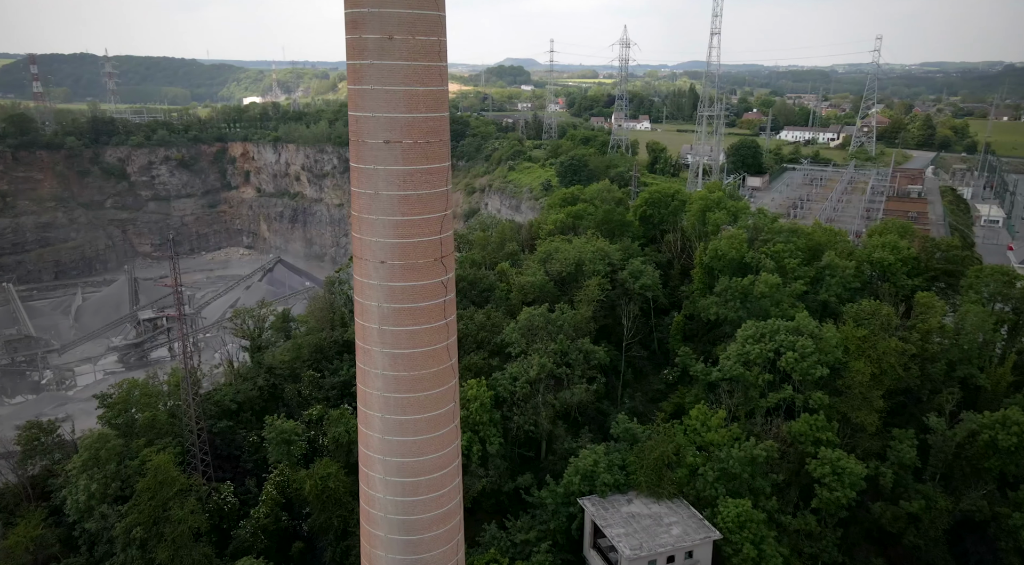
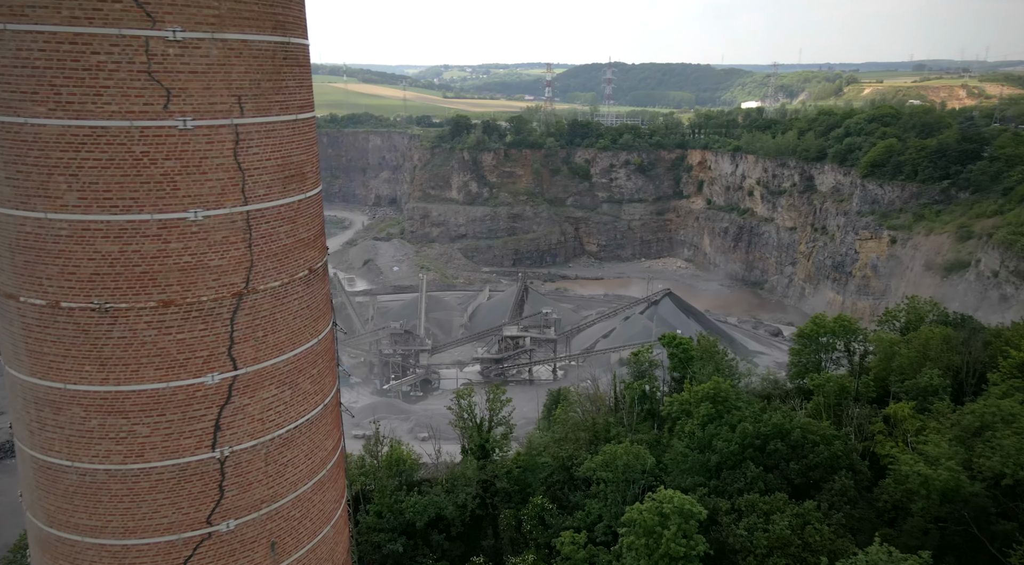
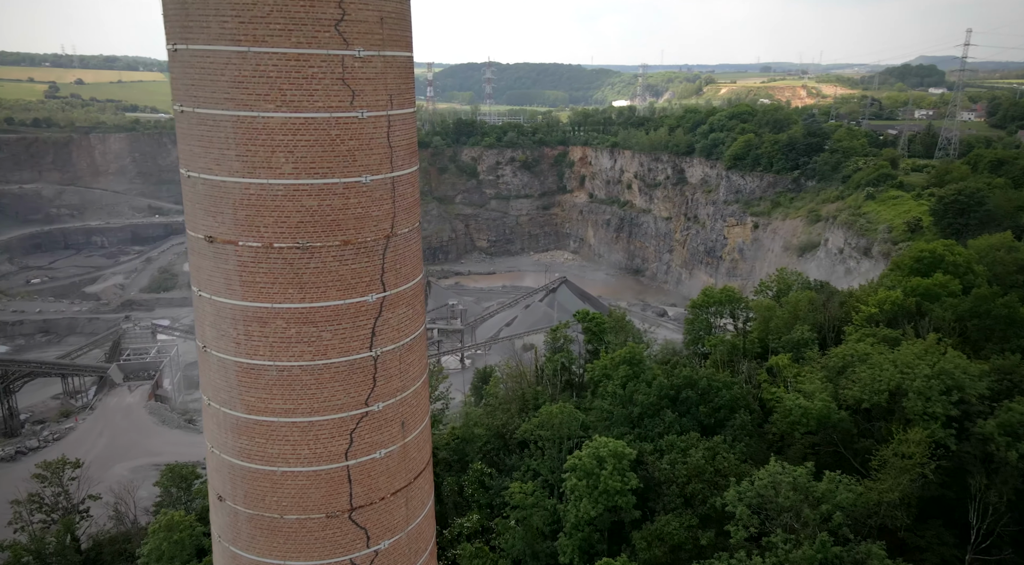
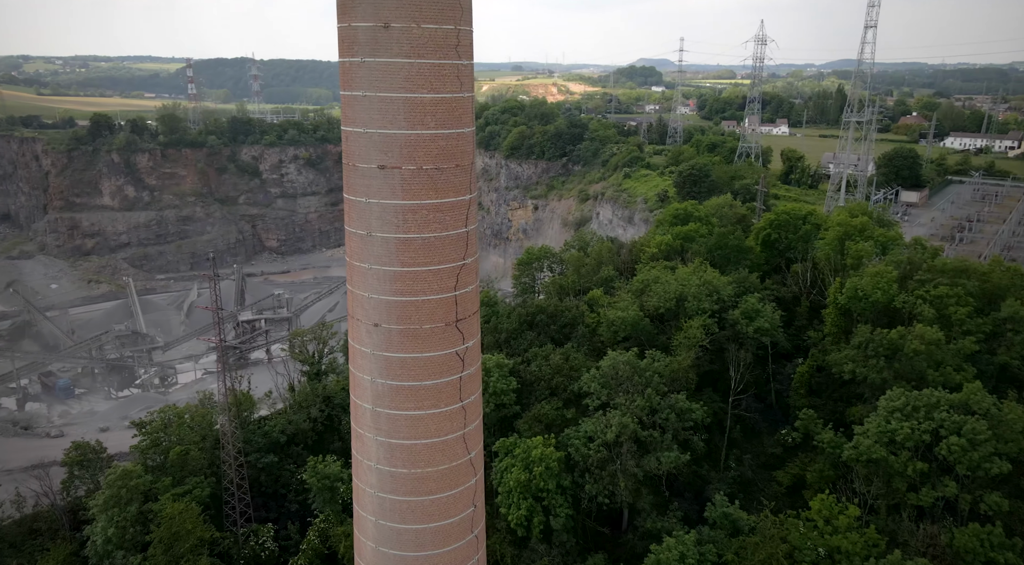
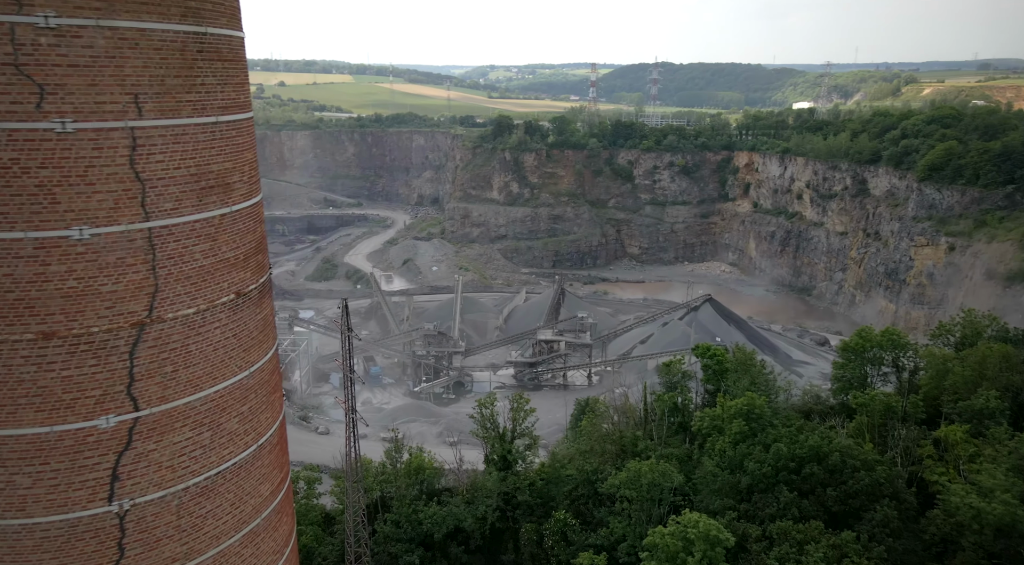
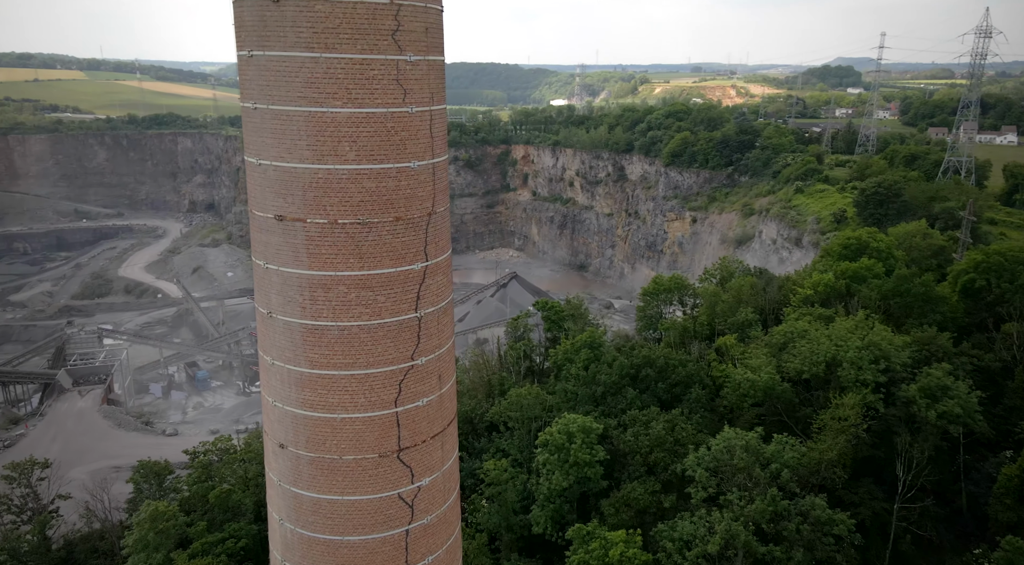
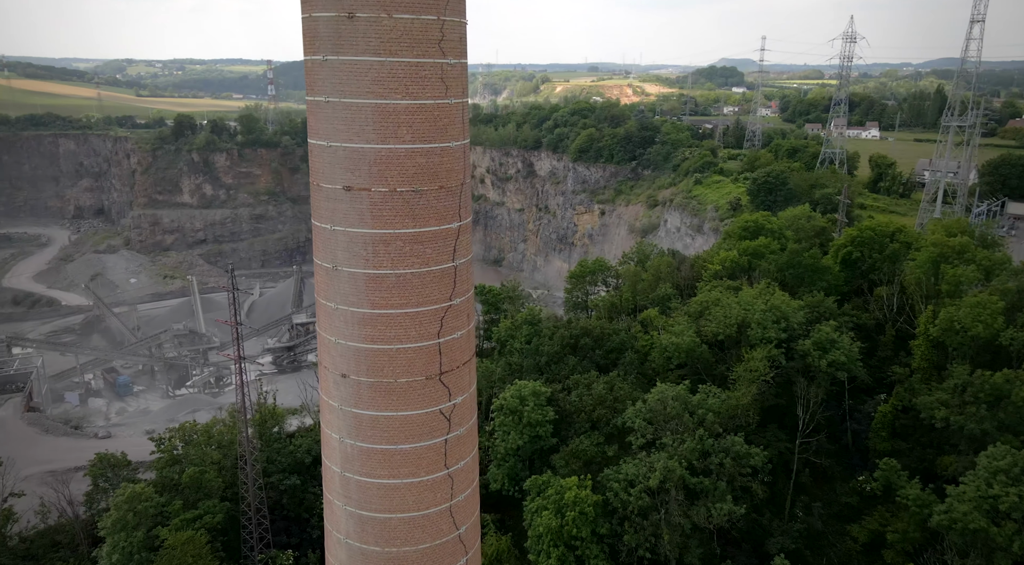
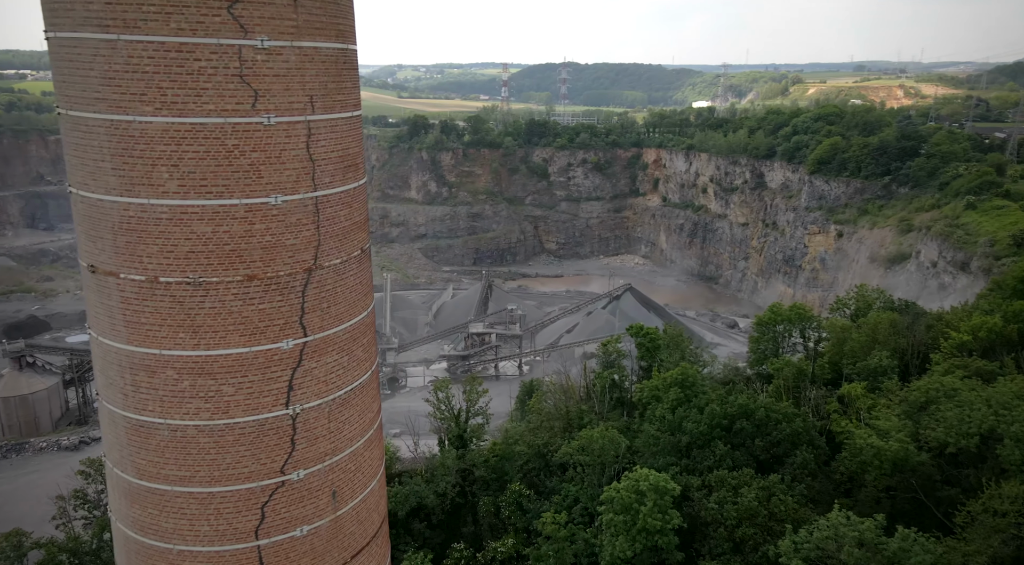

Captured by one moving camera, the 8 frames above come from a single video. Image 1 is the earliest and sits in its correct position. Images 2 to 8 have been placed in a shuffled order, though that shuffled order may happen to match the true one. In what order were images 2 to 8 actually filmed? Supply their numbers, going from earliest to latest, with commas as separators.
4, 7, 6, 3, 8, 2, 5
